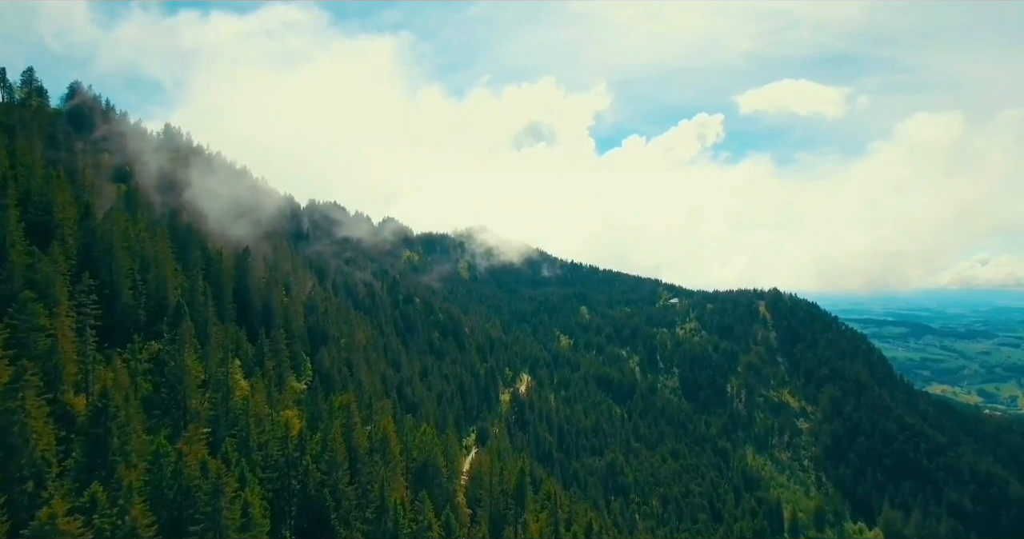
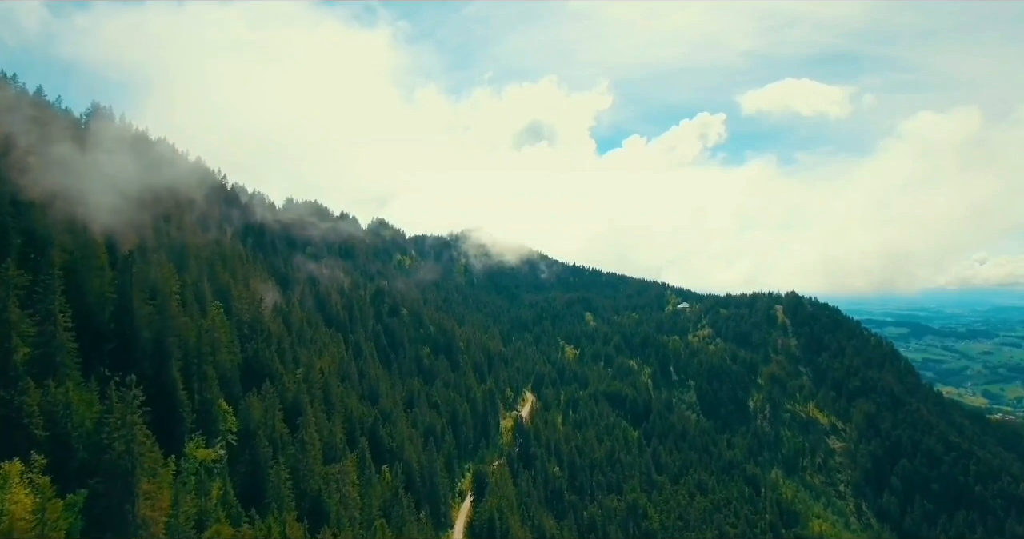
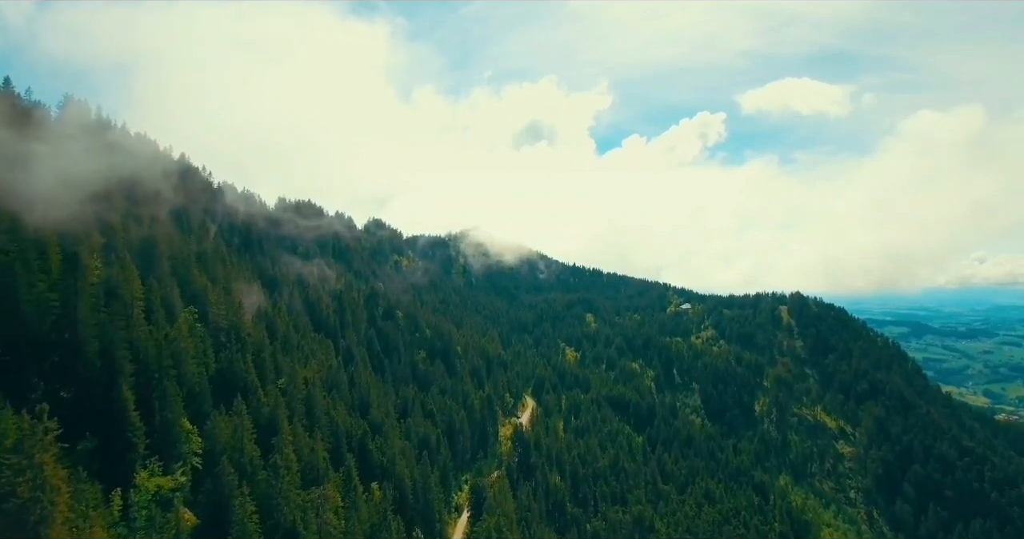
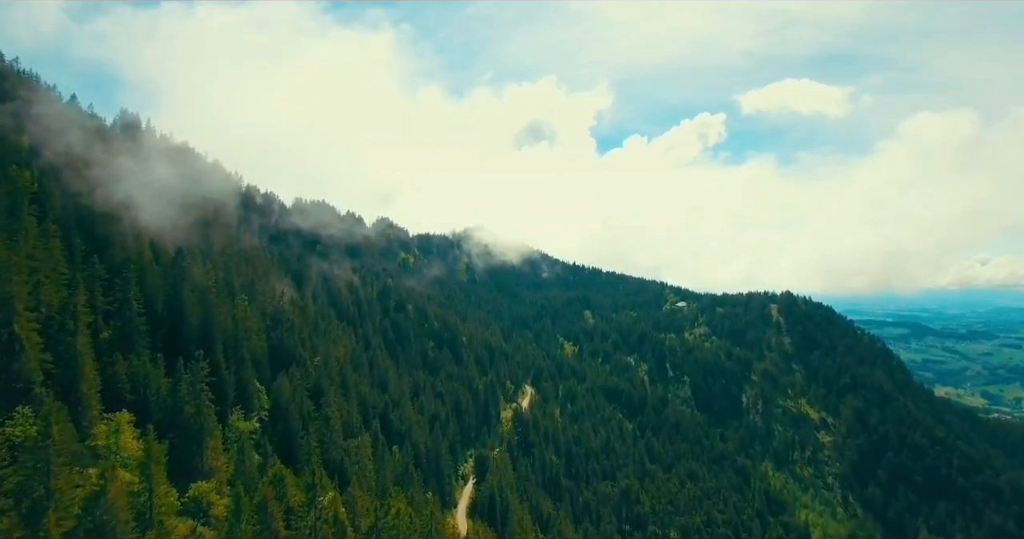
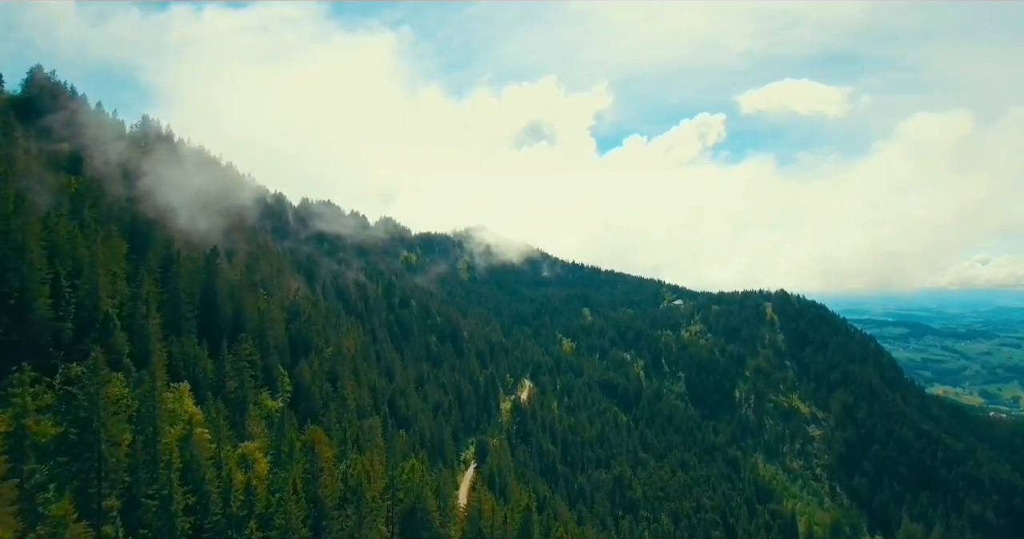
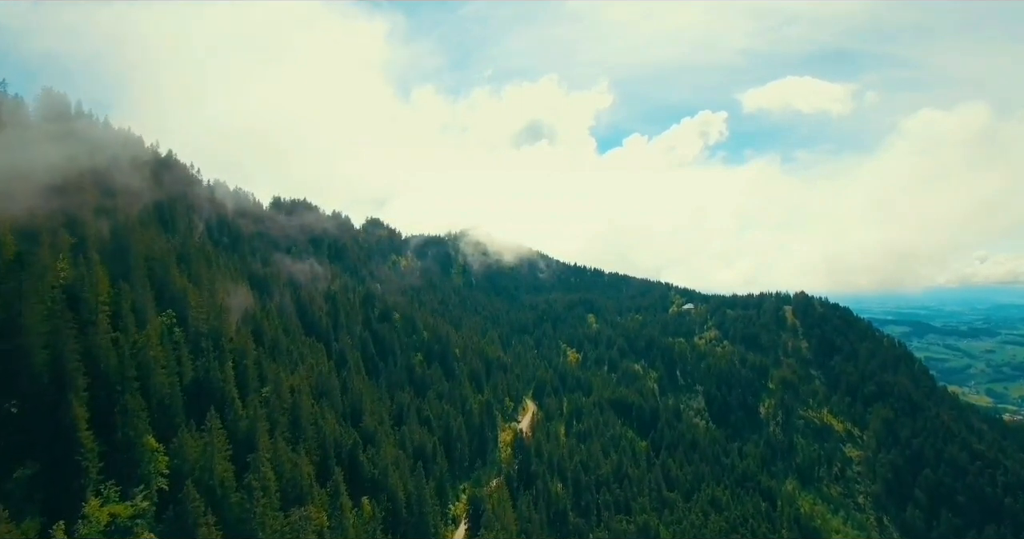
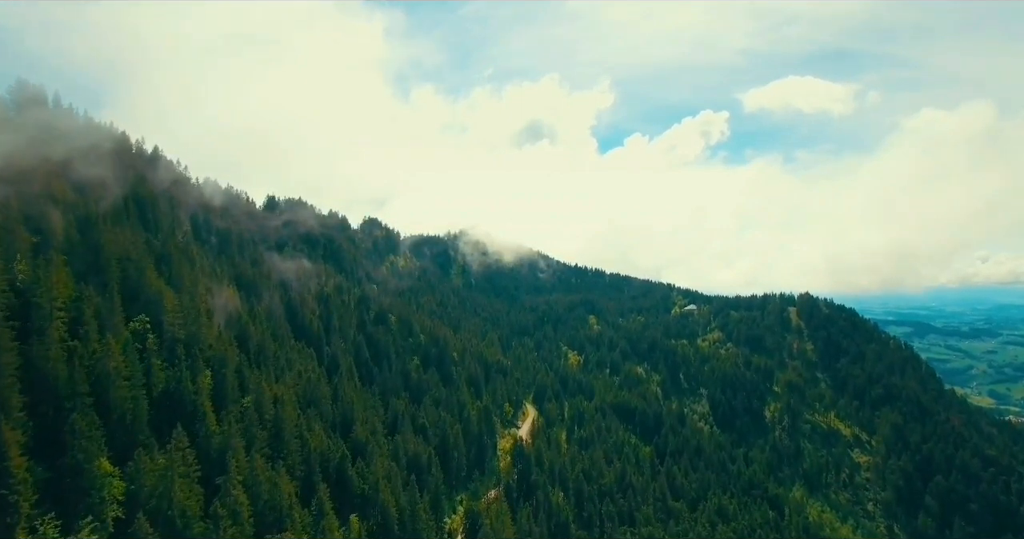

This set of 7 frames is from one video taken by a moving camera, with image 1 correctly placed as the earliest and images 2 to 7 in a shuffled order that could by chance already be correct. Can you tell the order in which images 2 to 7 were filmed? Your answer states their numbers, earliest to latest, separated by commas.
5, 4, 2, 3, 6, 7
